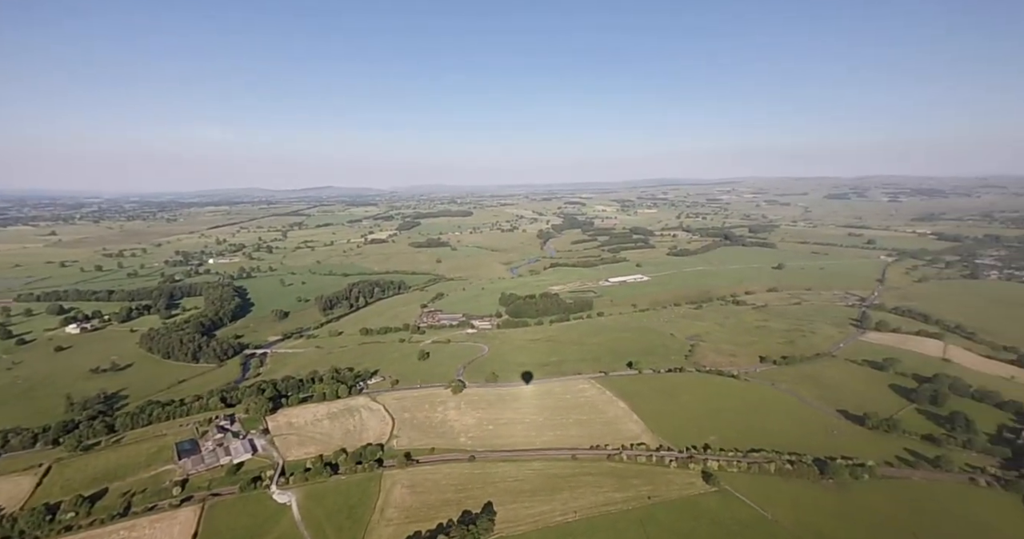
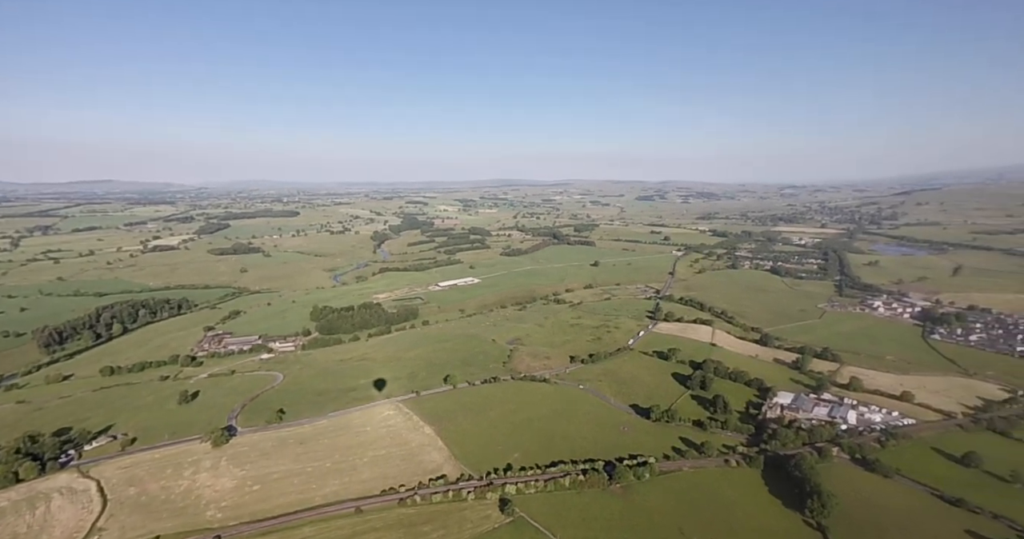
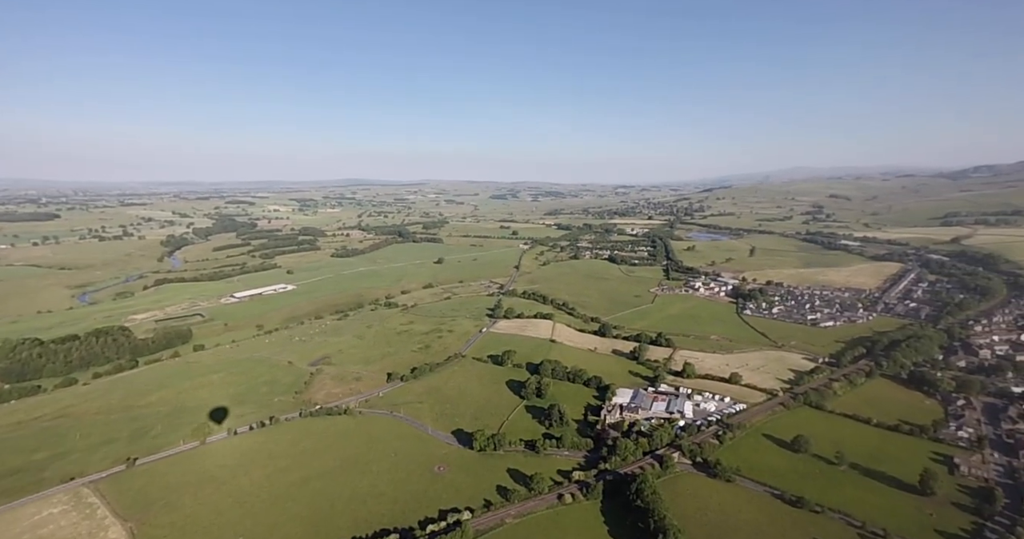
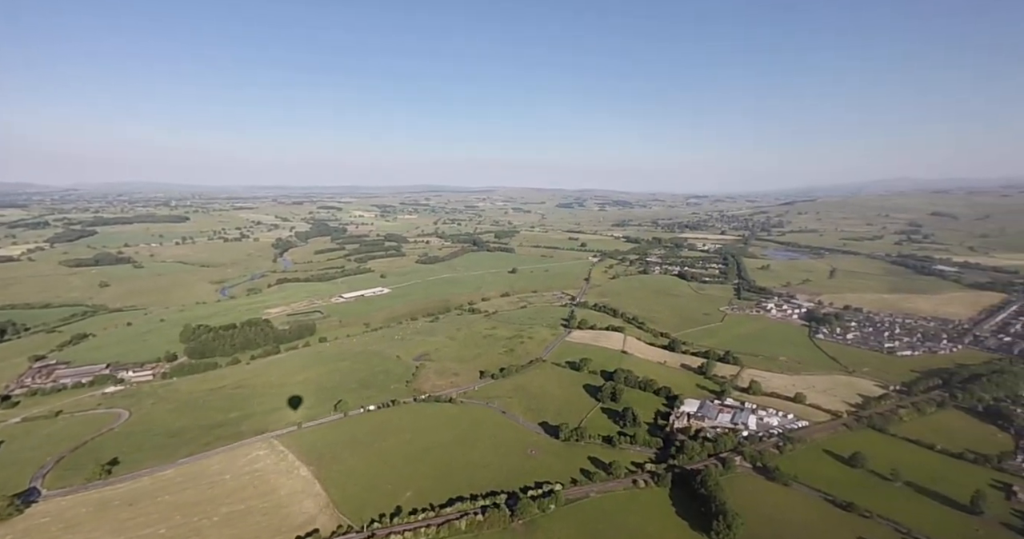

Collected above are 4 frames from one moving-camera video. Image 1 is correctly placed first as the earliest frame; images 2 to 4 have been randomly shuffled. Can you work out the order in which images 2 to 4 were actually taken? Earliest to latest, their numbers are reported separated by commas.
2, 4, 3
